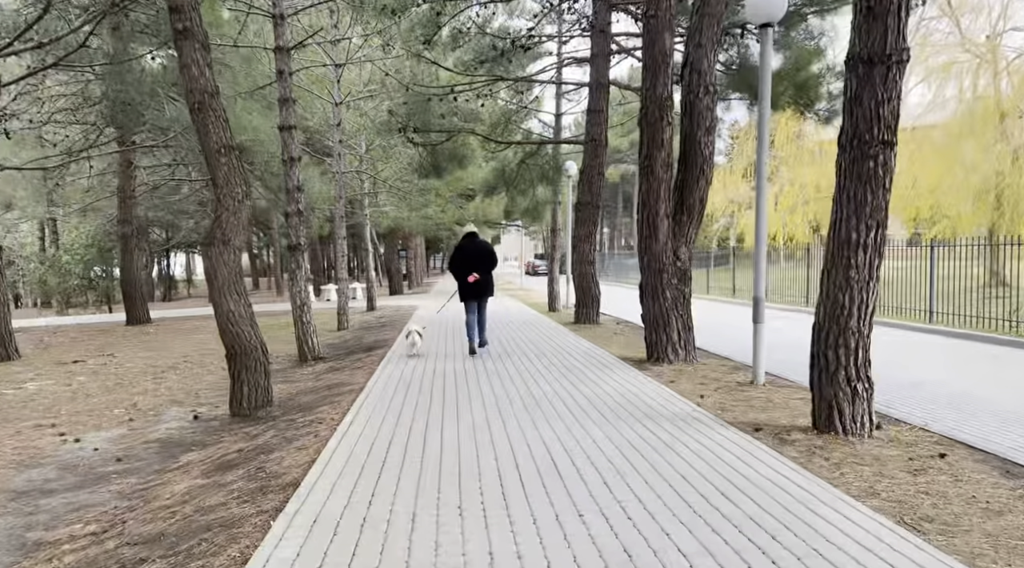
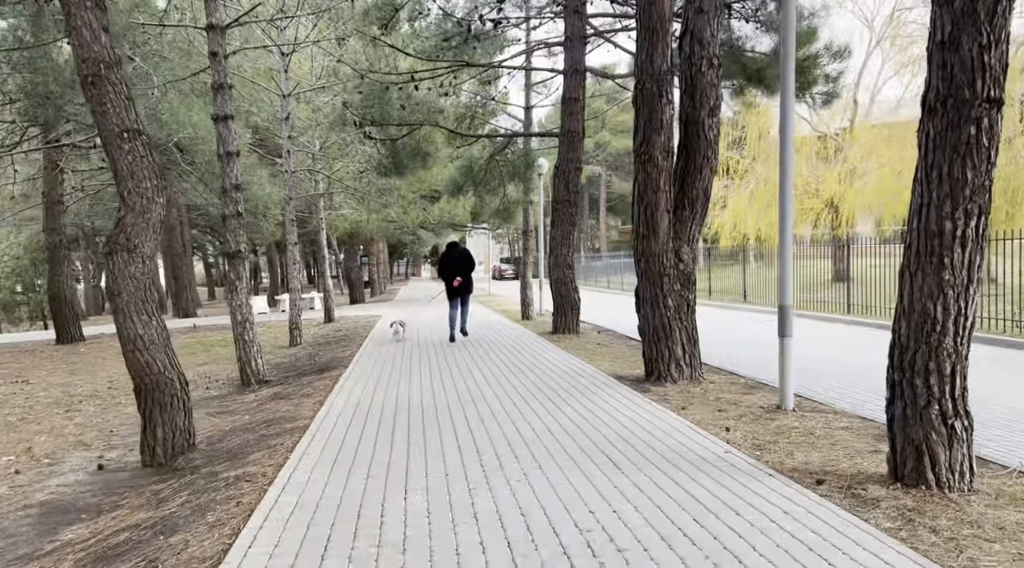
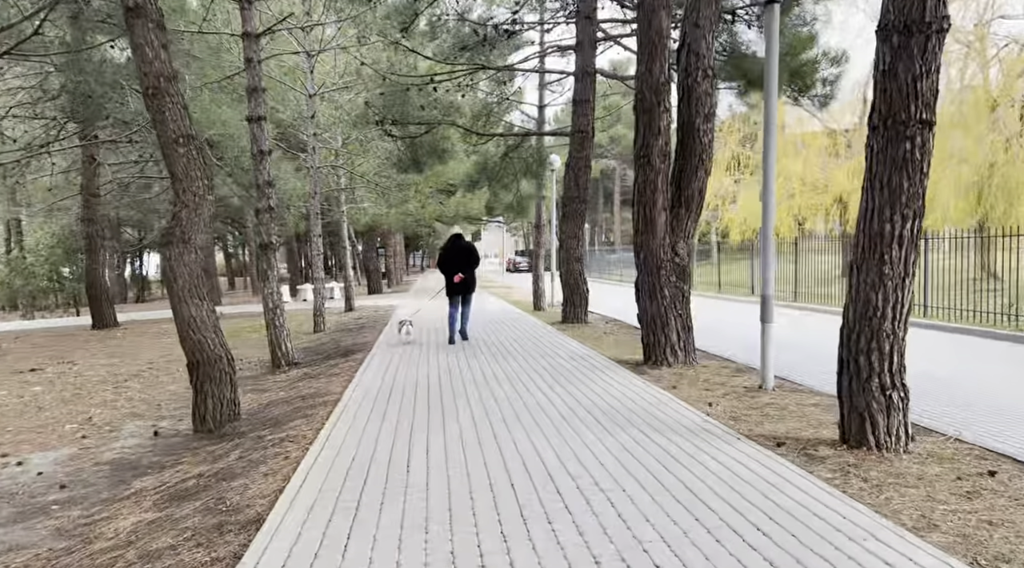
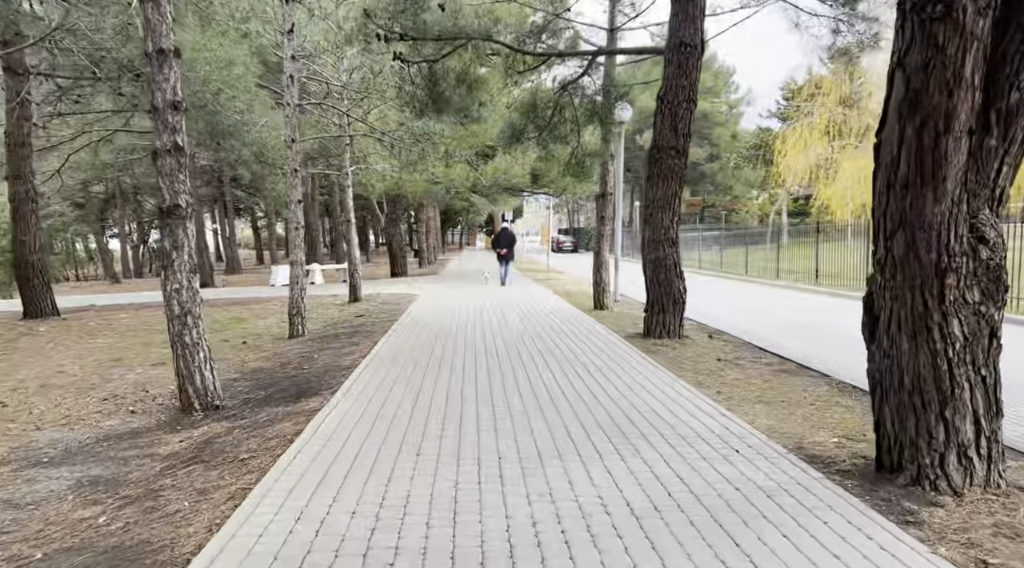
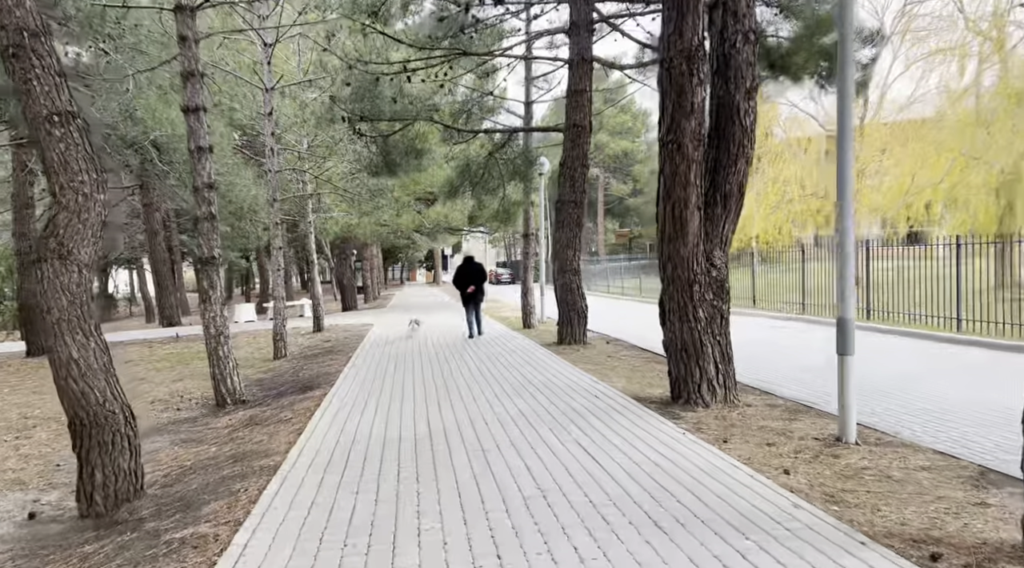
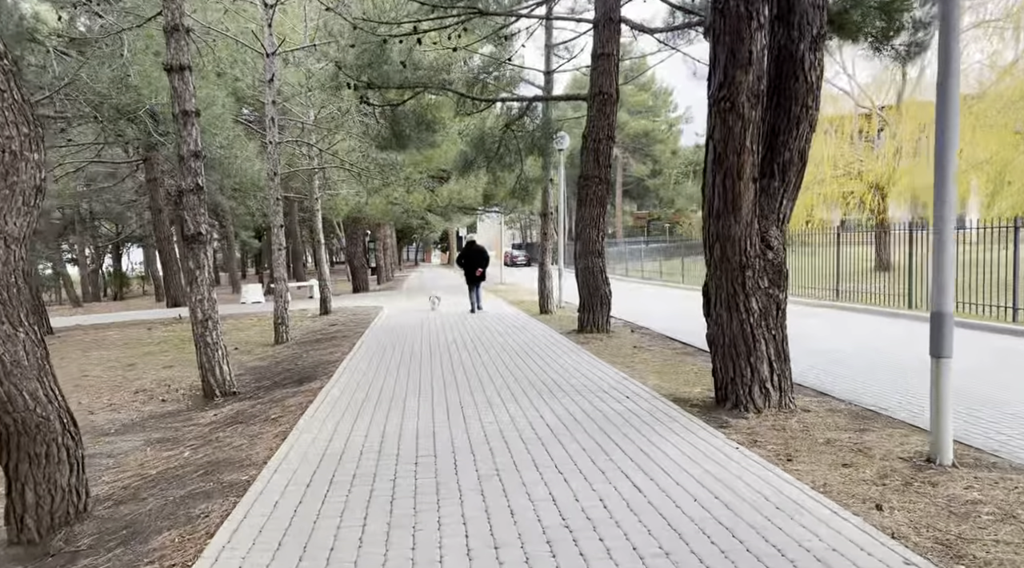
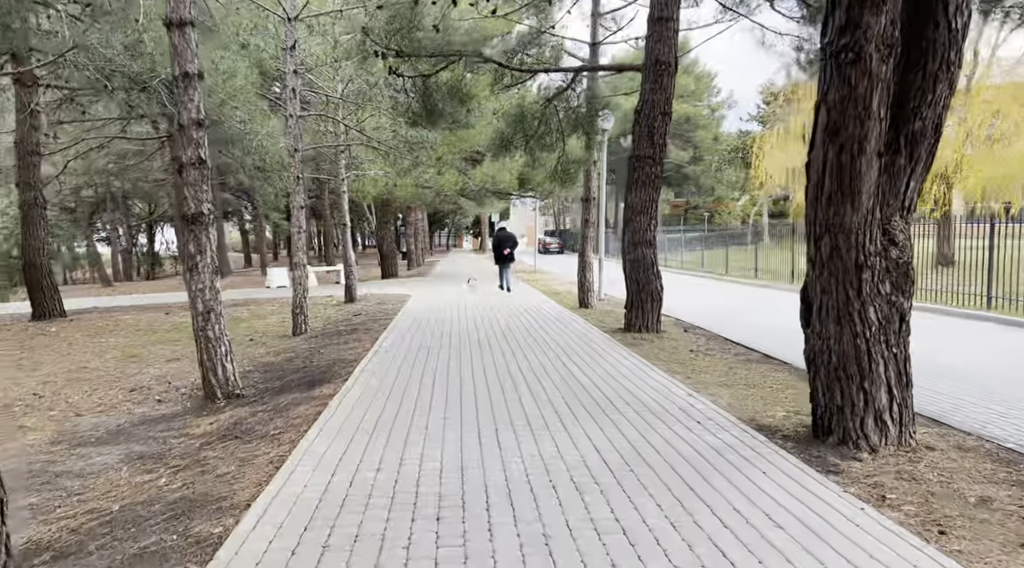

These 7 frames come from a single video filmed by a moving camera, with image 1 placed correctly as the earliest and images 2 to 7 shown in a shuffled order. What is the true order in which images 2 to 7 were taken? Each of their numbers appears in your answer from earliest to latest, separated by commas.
3, 2, 5, 6, 7, 4
